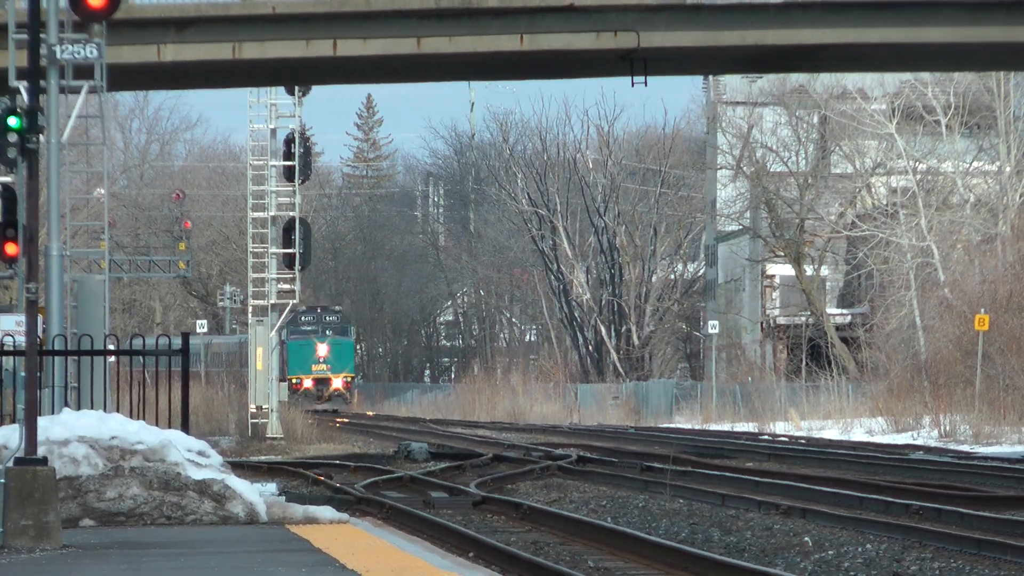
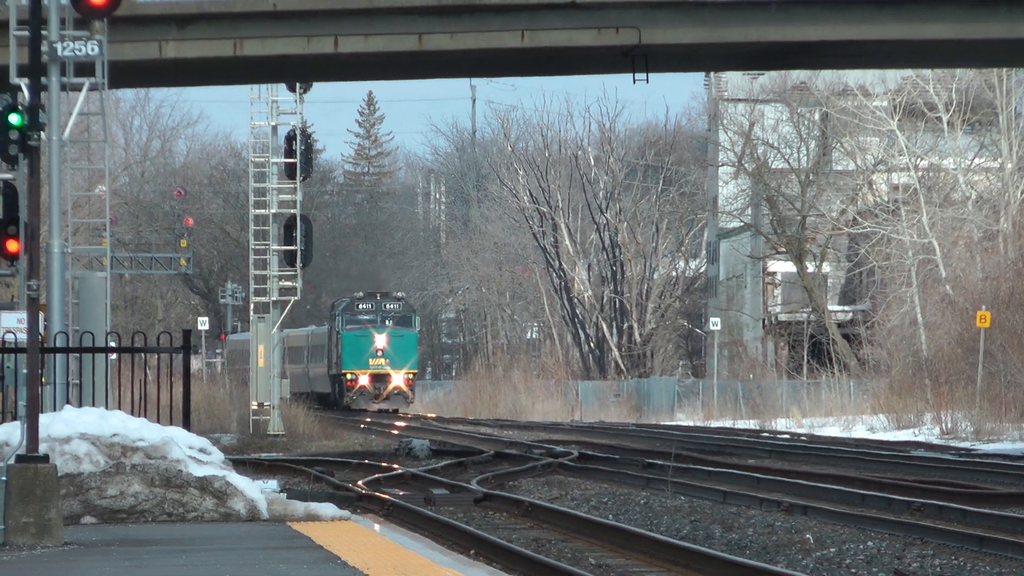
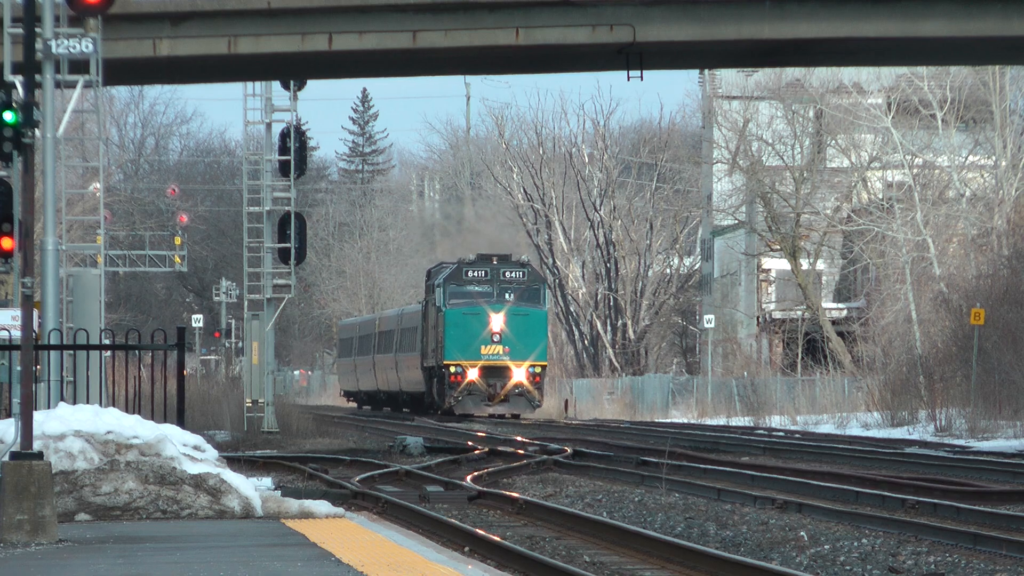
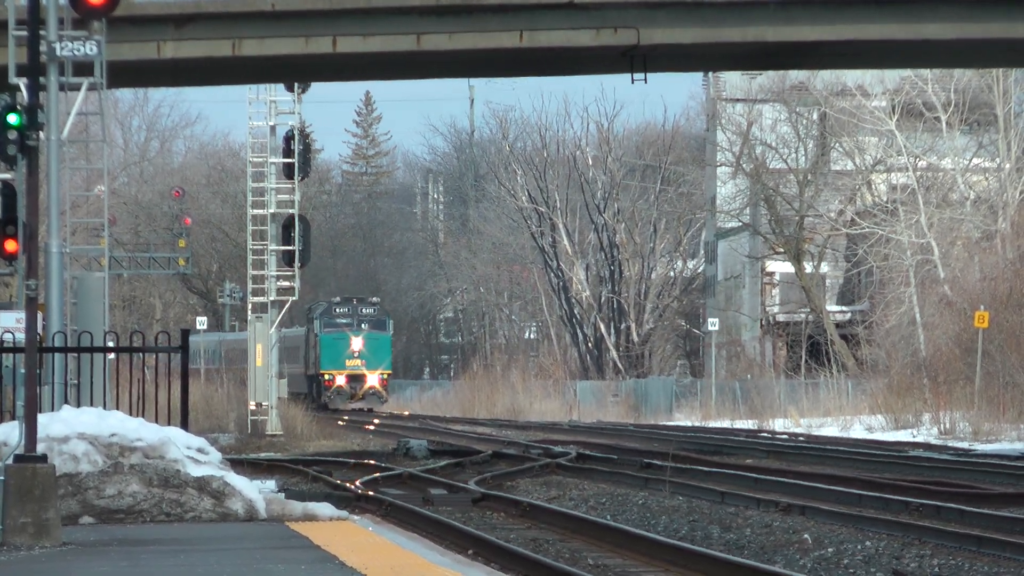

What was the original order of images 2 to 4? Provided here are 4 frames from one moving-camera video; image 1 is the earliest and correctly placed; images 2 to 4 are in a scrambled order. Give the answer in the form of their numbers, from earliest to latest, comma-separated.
4, 2, 3
